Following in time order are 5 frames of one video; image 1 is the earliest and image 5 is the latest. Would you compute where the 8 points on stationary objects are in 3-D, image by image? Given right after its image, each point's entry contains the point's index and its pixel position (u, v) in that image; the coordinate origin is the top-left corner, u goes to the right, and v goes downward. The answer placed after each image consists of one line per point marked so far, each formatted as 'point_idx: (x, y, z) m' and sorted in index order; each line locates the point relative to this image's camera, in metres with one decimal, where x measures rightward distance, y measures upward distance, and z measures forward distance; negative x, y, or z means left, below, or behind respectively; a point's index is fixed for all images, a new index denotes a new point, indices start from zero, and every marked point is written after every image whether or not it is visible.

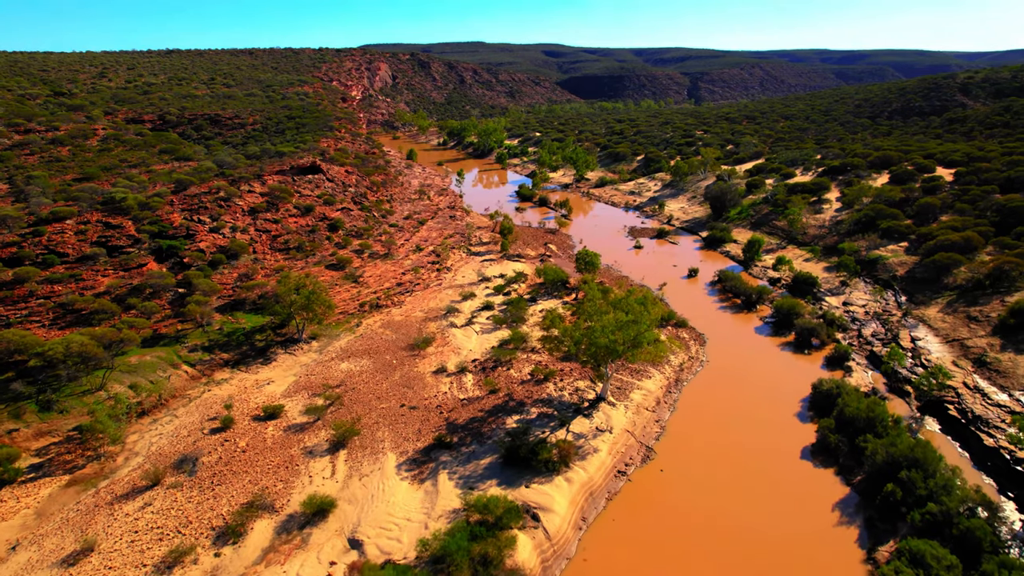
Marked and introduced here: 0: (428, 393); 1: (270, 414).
0: (-3.8, -4.8, +19.3) m
1: (-9.4, -4.9, +16.5) m
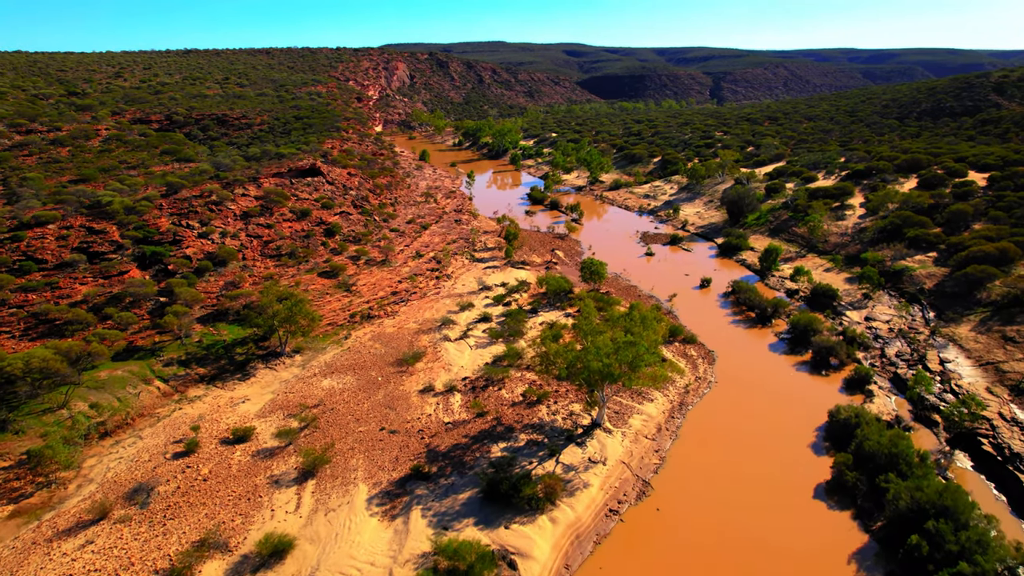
0: (-4.4, -5.5, +18.2) m
1: (-10.1, -5.5, +15.5) m
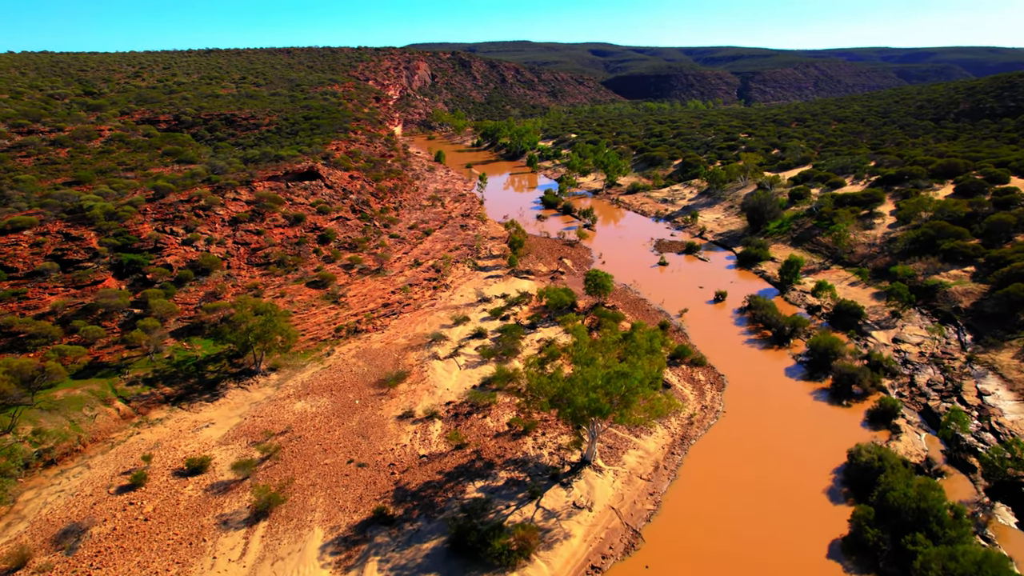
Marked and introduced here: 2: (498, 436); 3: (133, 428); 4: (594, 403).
0: (-5.1, -6.3, +16.8) m
1: (-10.9, -6.2, +14.4) m
2: (-0.6, -6.2, +17.8) m
3: (-14.1, -5.2, +15.7) m
4: (+3.0, -4.2, +15.4) m
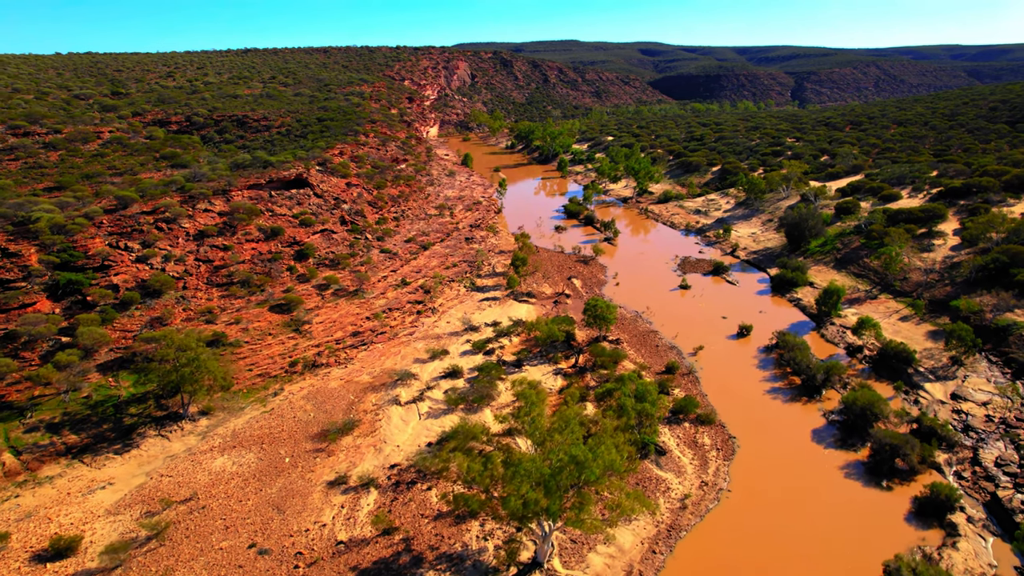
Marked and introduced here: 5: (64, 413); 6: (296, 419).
0: (-7.2, -7.9, +14.2) m
1: (-13.1, -7.6, +12.2) m
2: (-2.6, -8.0, +14.8) m
3: (-16.2, -6.5, +13.7) m
4: (+0.9, -6.2, +12.1) m
5: (-17.2, -4.8, +16.2) m
6: (-9.6, -5.7, +18.6) m
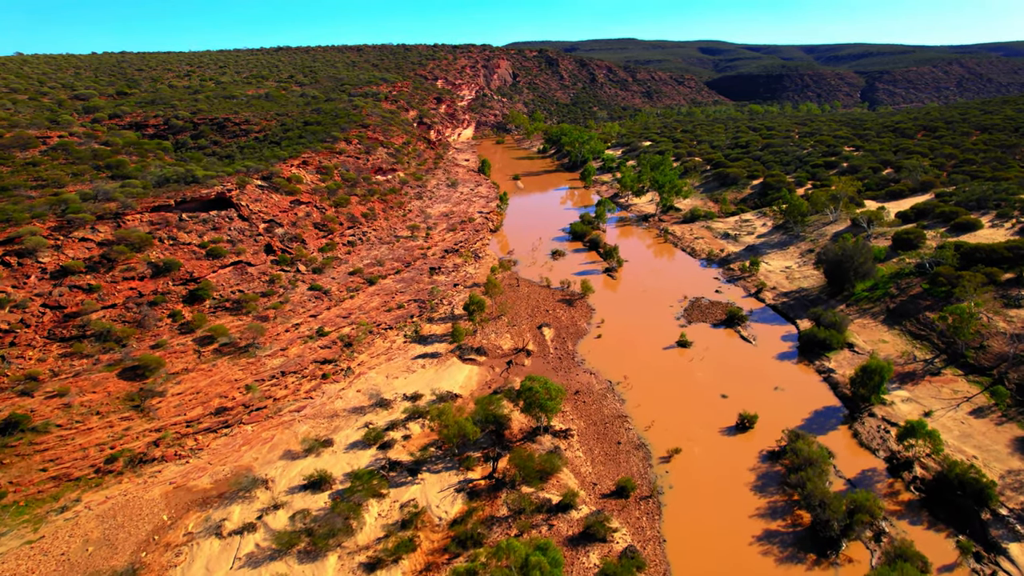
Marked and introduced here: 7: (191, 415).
0: (-12.8, -11.1, +9.1) m
1: (-18.9, -10.4, +7.6) m
2: (-8.2, -11.4, +9.2) m
3: (-21.7, -9.1, +9.4) m
4: (-4.9, -9.7, +6.2) m
5: (-22.4, -7.3, +11.9) m
6: (-14.7, -8.7, +13.7) m
7: (-14.5, -5.7, +19.0) m
